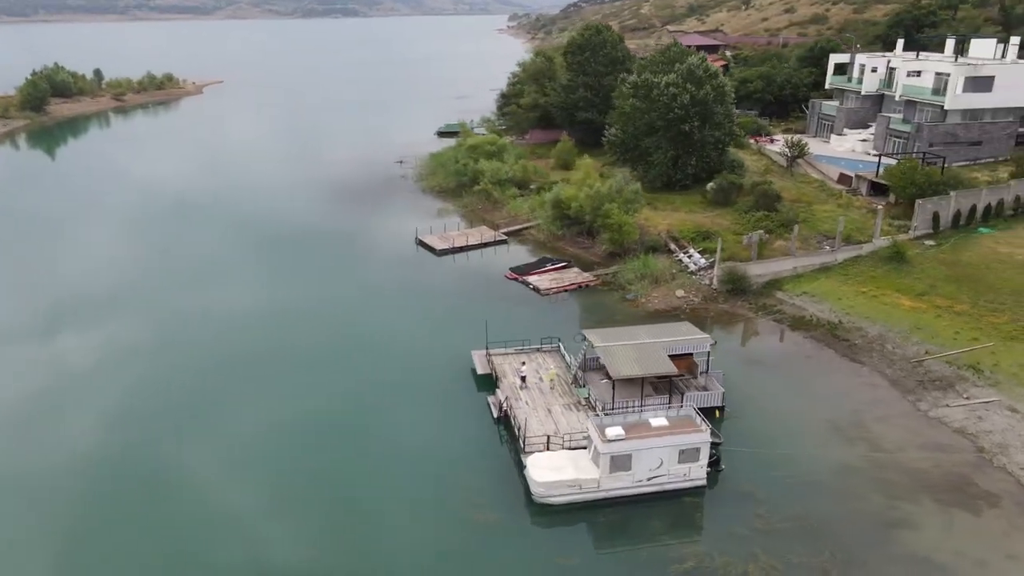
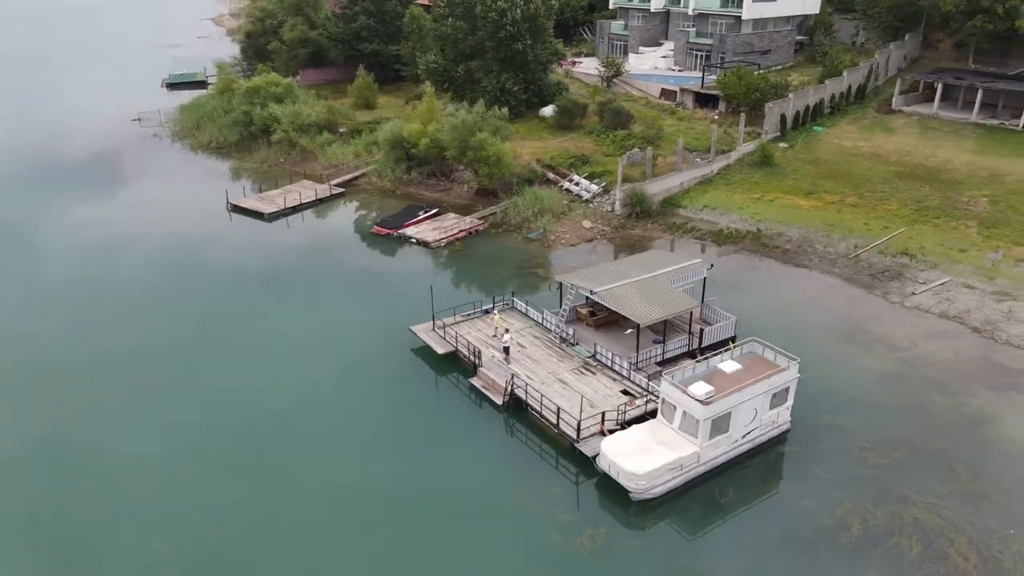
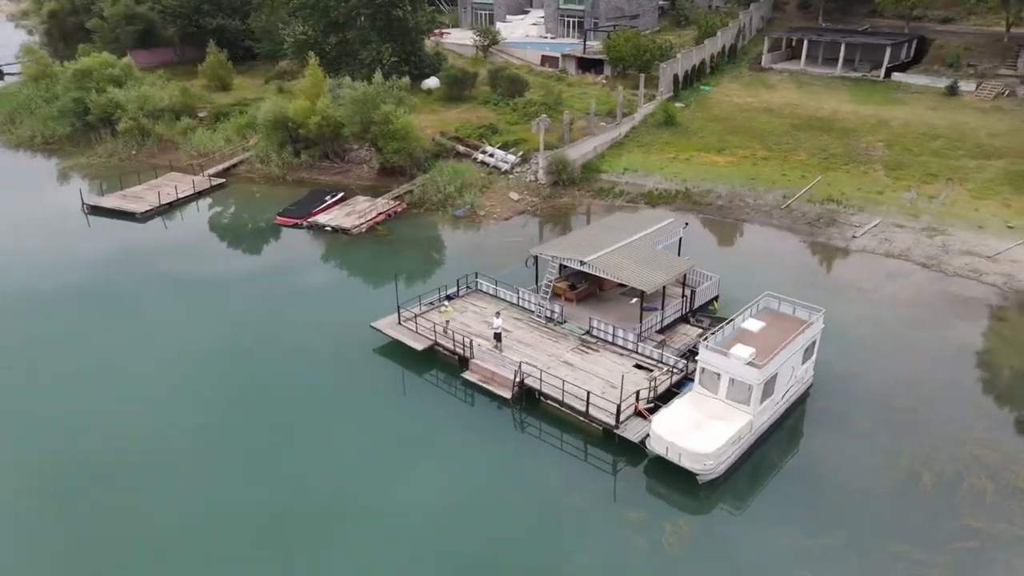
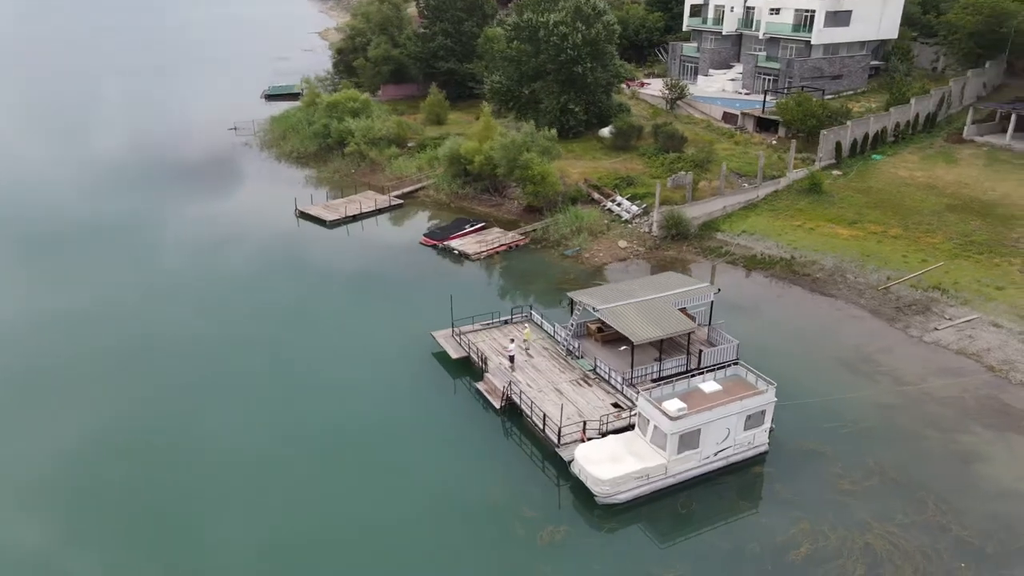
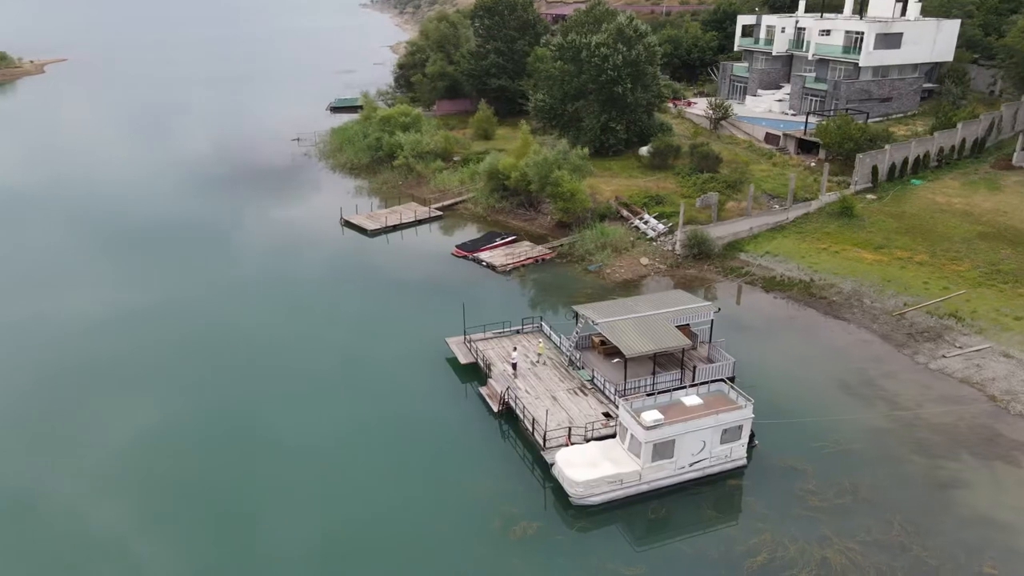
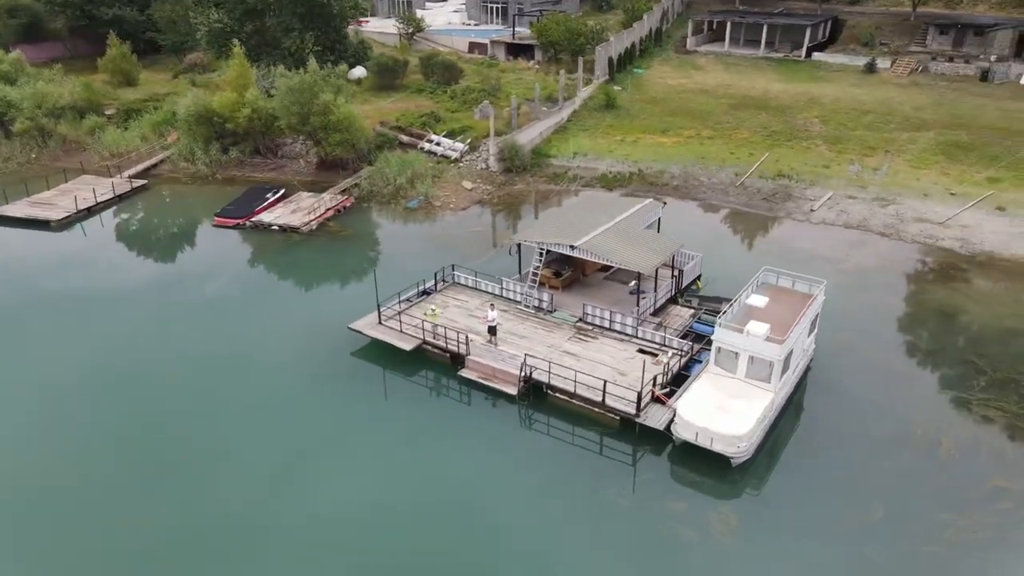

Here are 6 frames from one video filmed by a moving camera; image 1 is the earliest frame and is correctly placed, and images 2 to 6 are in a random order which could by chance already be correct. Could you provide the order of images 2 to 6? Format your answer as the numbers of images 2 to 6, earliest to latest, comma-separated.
5, 4, 2, 3, 6
